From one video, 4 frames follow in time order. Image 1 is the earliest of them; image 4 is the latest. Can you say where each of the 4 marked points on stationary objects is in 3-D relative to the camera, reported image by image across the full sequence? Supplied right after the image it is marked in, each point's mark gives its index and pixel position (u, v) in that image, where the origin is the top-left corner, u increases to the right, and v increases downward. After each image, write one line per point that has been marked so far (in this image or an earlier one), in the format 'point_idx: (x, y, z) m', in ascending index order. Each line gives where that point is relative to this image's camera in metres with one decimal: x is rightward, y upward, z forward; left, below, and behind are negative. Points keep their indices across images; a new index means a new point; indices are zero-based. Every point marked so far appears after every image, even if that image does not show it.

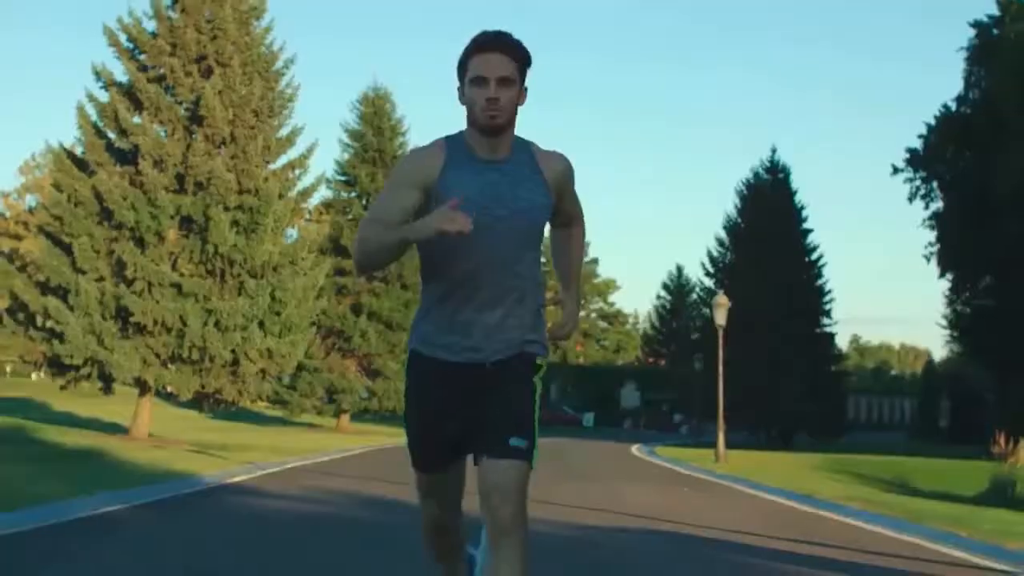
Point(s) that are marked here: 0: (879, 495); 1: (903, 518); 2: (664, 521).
0: (+4.6, -2.6, +19.0) m
1: (+3.9, -2.3, +15.4) m
2: (+1.6, -2.2, +14.9) m
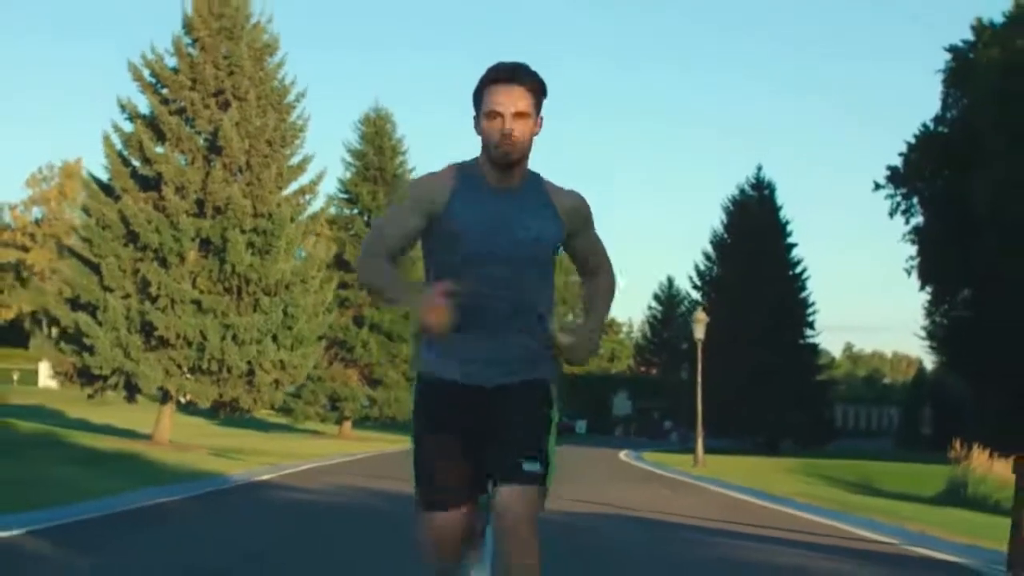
0: (+4.5, -2.8, +20.7) m
1: (+3.9, -2.5, +17.1) m
2: (+1.5, -2.4, +16.5) m
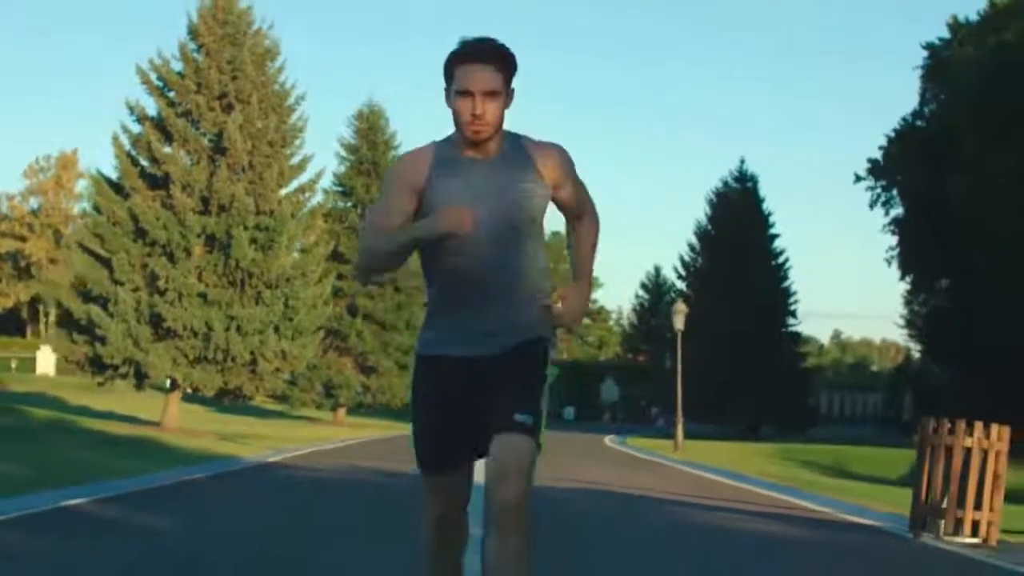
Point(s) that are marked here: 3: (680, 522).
0: (+4.3, -2.7, +21.9) m
1: (+3.7, -2.5, +18.4) m
2: (+1.4, -2.3, +17.7) m
3: (+1.5, -2.1, +13.3) m
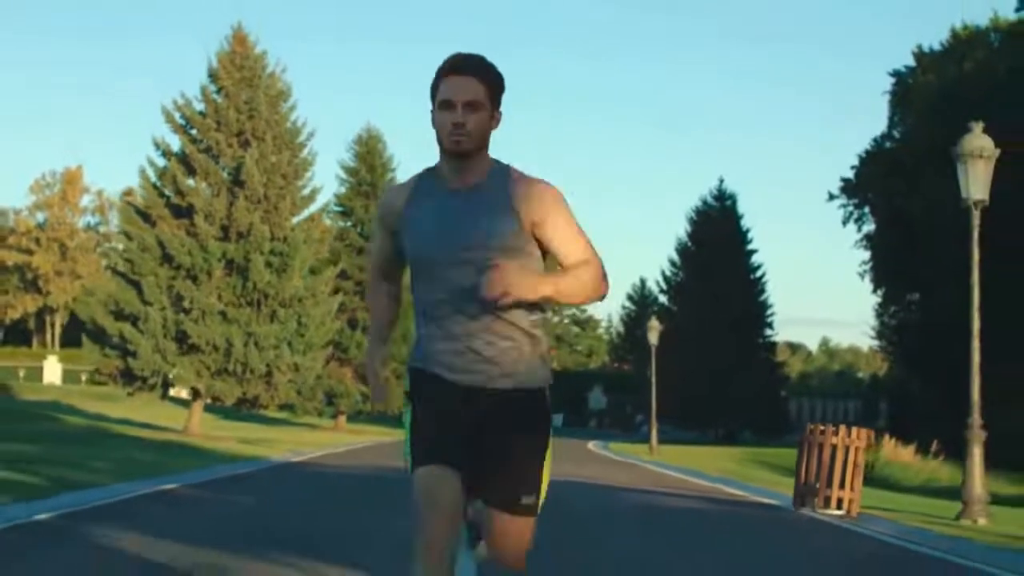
0: (+4.2, -3.0, +24.4) m
1: (+3.6, -2.7, +20.8) m
2: (+1.2, -2.6, +20.2) m
3: (+1.3, -2.3, +15.7) m
